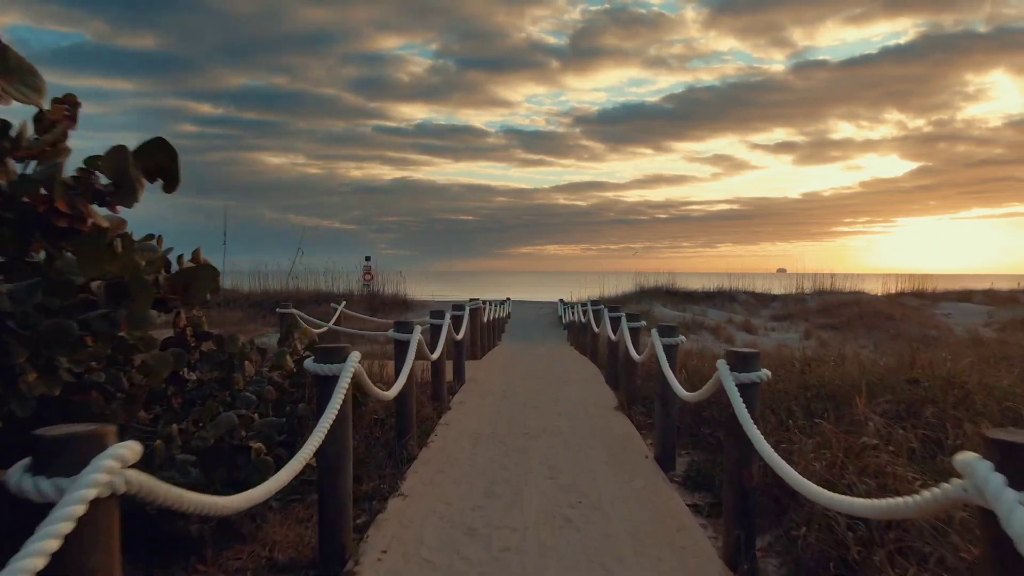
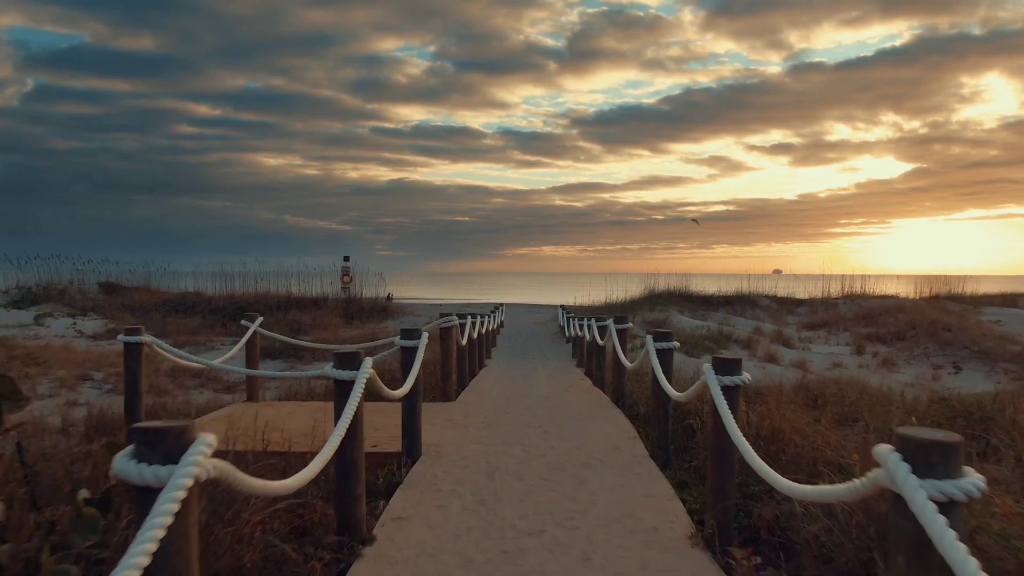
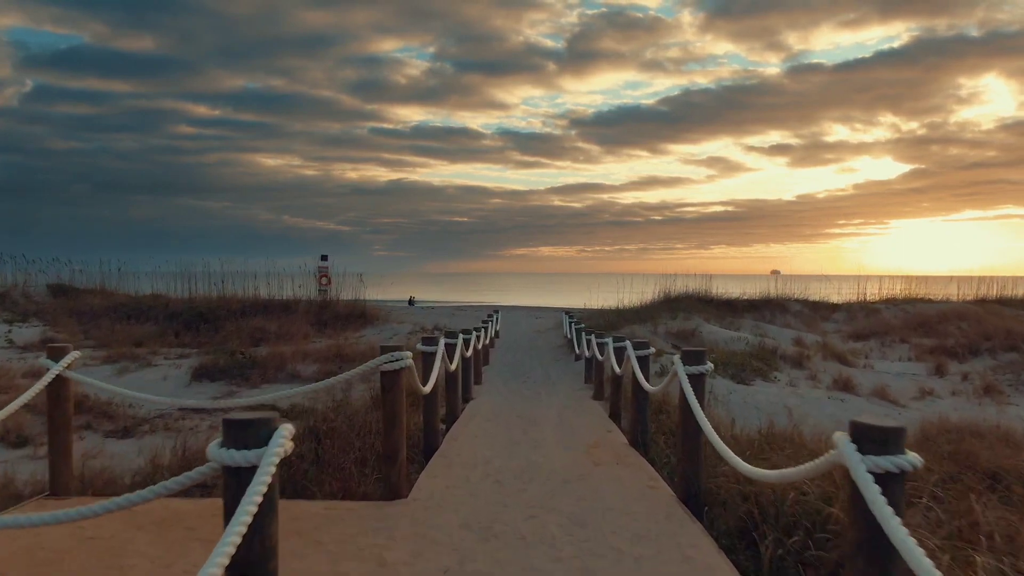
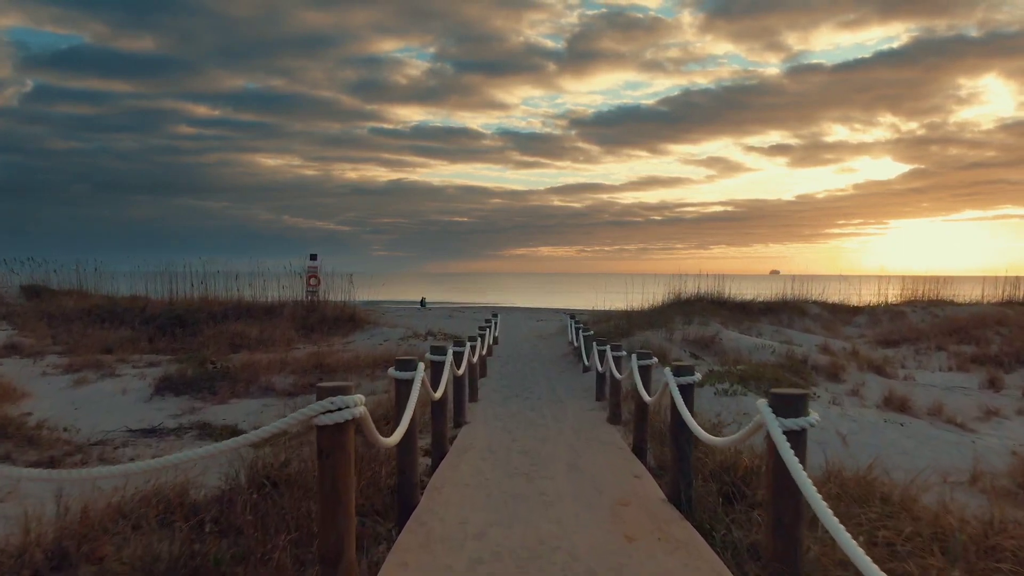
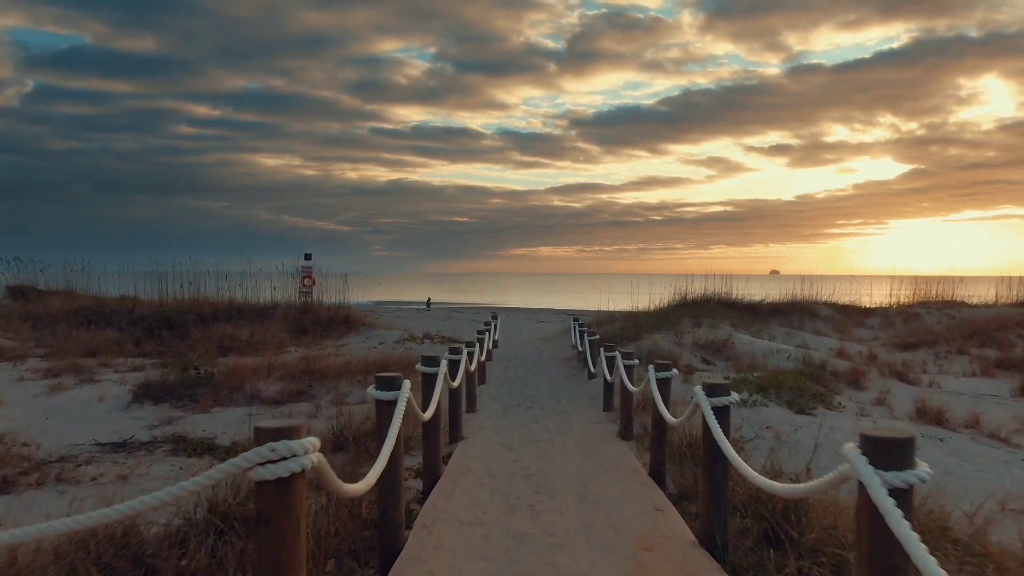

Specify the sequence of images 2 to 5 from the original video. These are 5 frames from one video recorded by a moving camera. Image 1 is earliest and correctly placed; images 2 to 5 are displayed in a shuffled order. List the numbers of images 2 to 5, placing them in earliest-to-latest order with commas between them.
2, 3, 4, 5
